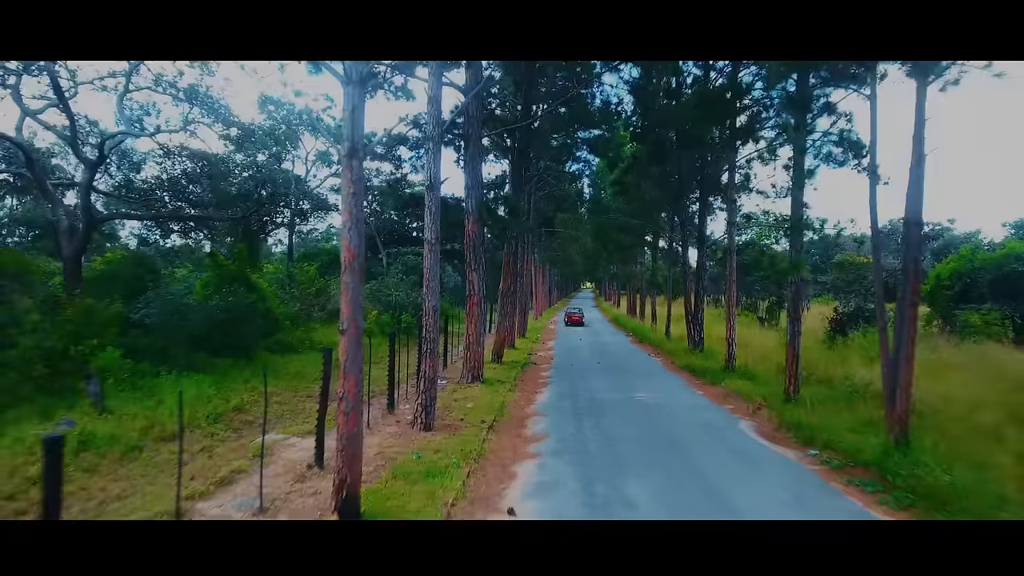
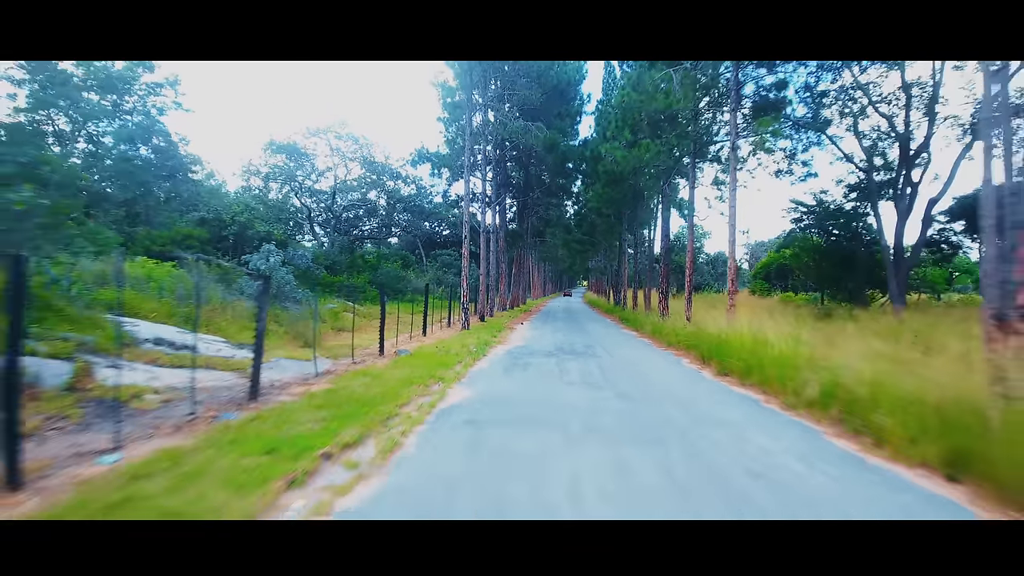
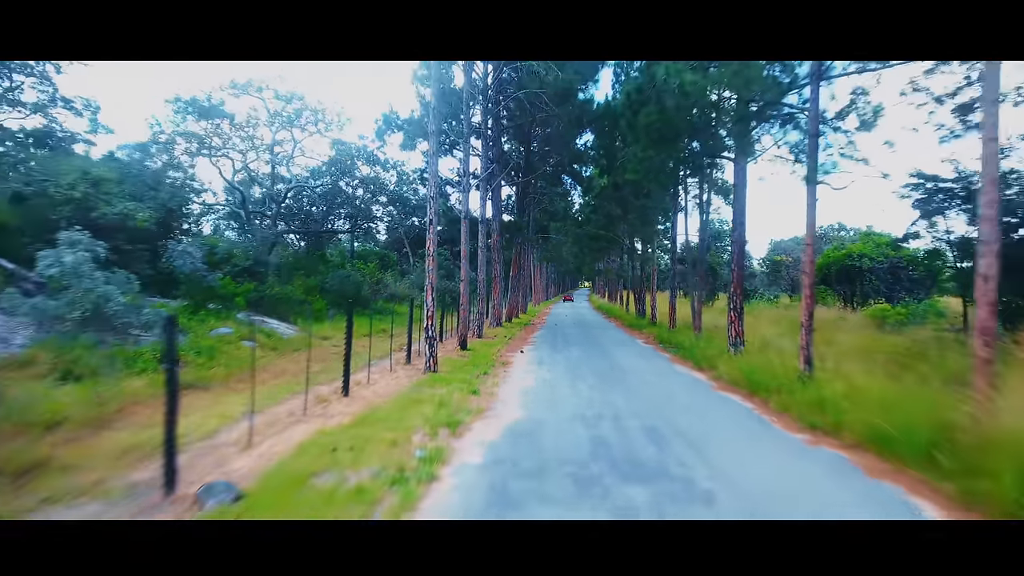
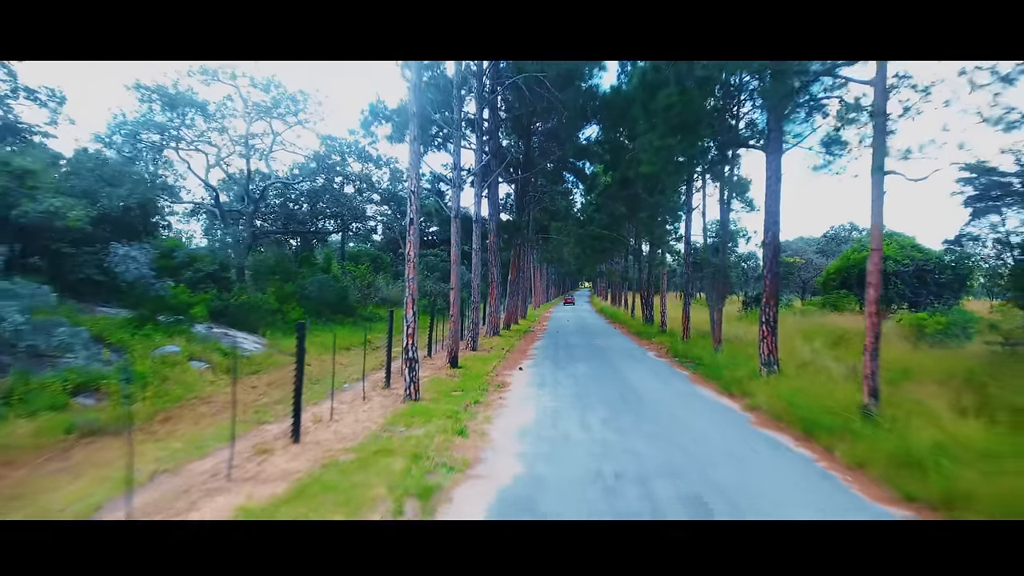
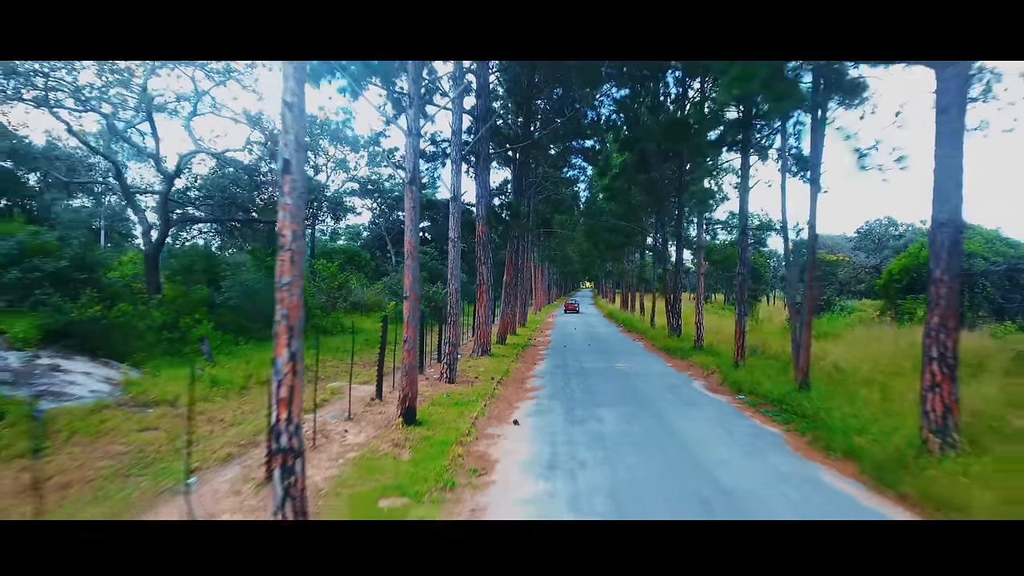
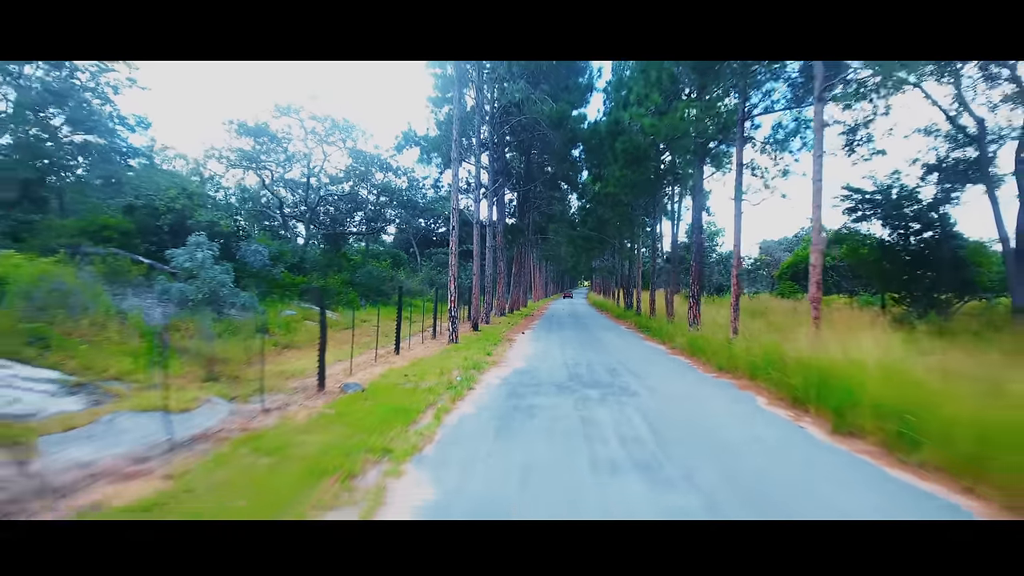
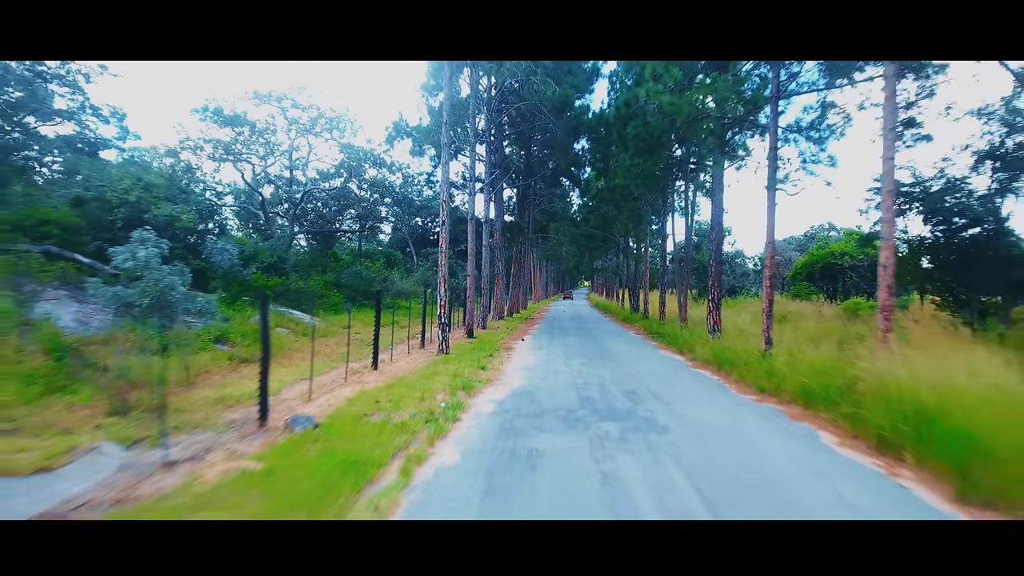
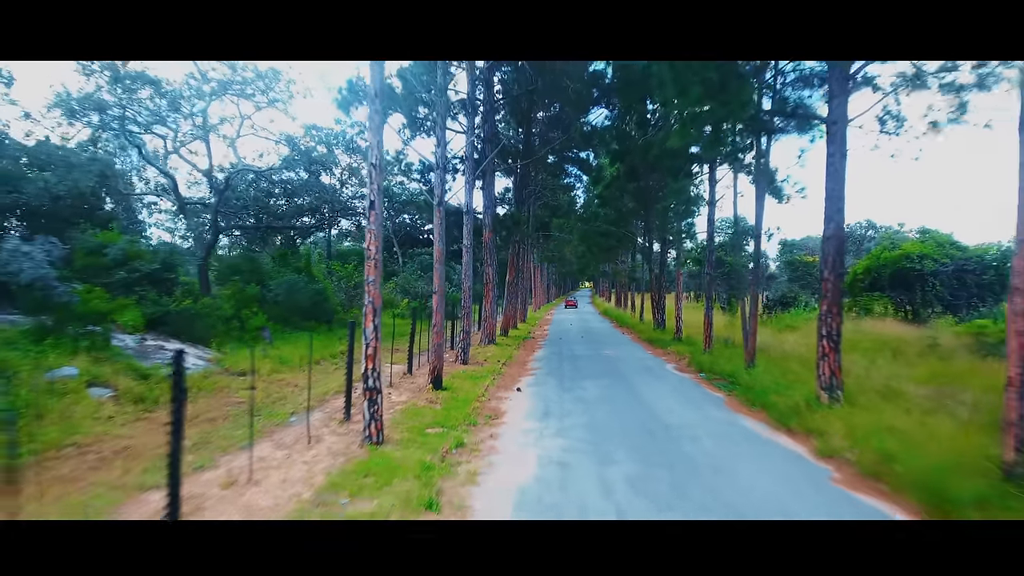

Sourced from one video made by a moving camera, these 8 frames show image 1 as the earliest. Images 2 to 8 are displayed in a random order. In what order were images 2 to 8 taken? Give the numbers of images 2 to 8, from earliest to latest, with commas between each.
5, 8, 4, 3, 7, 6, 2
